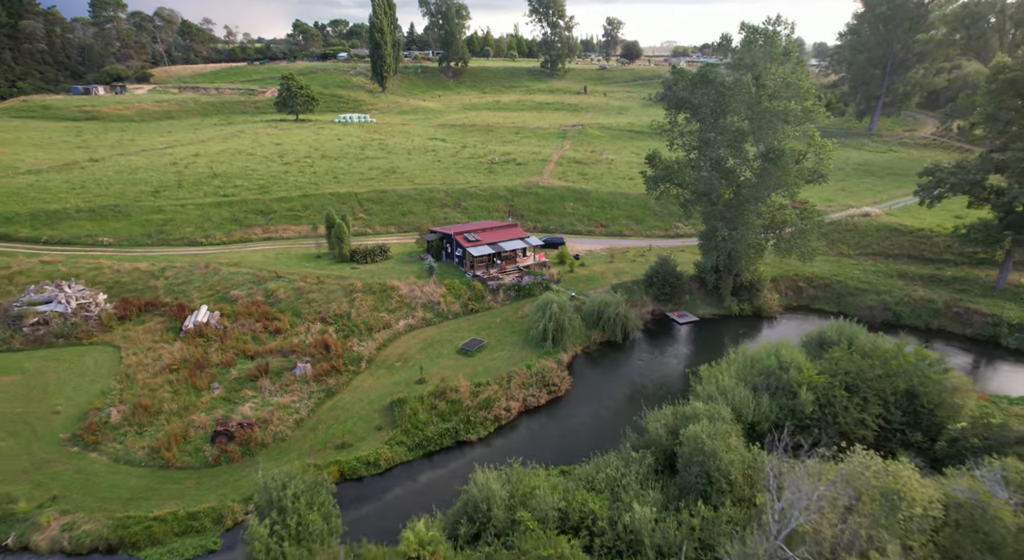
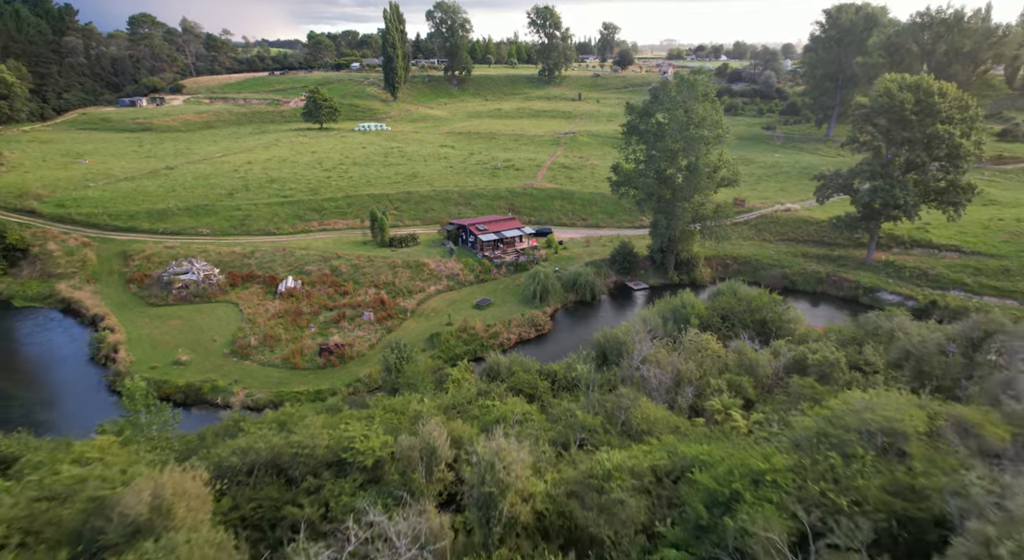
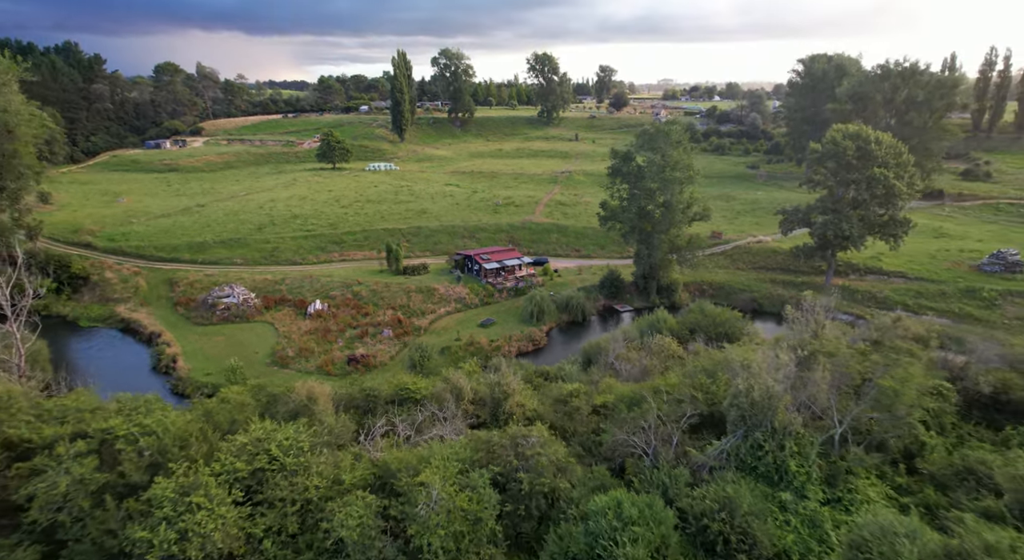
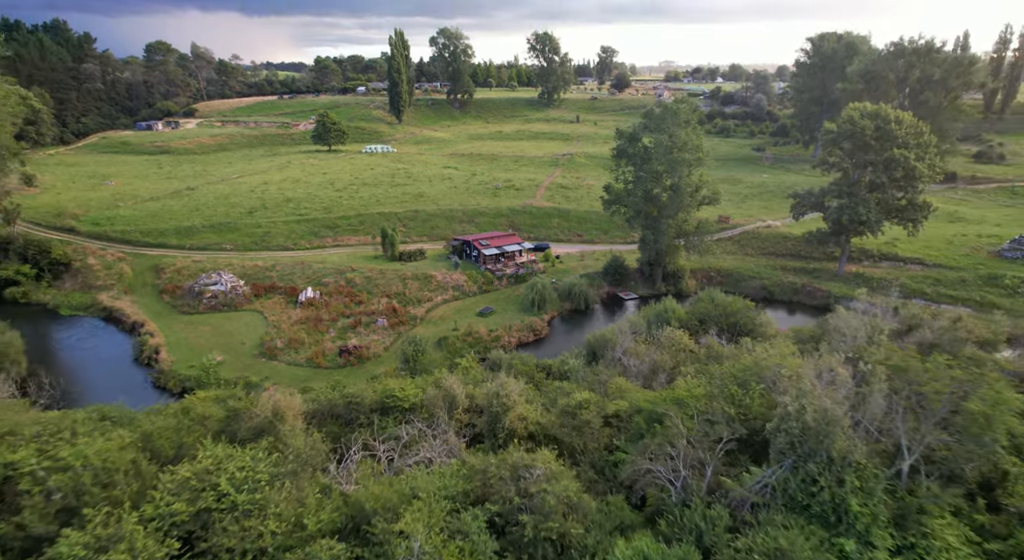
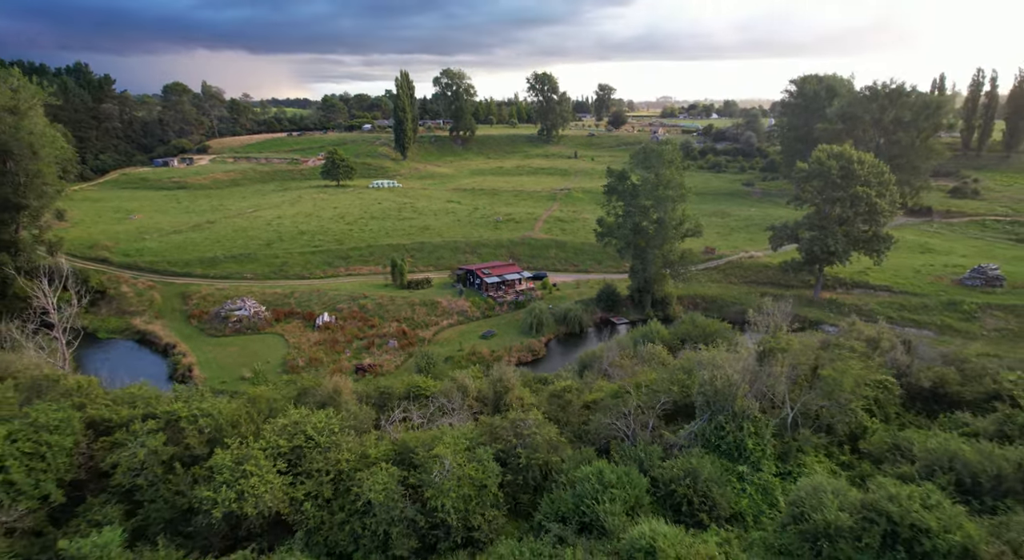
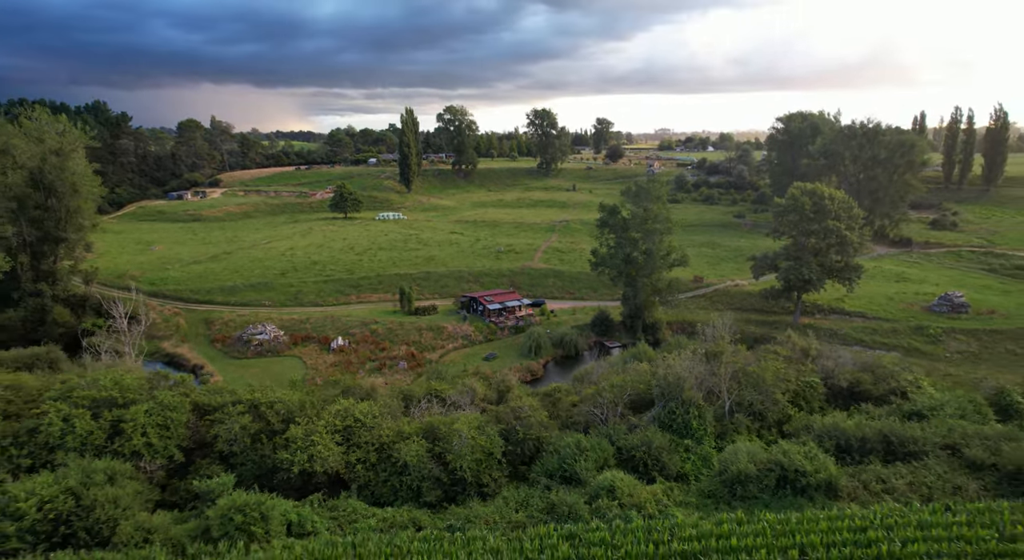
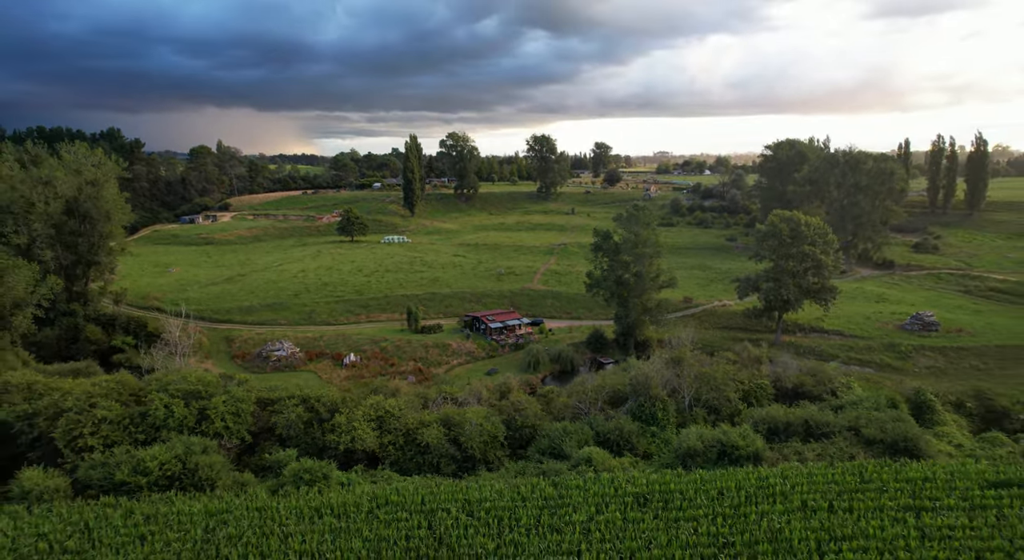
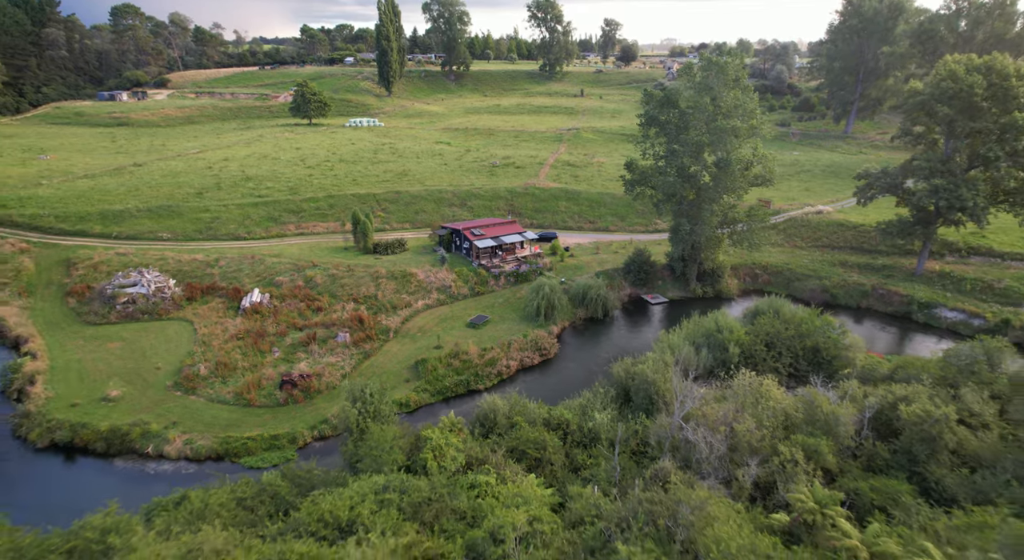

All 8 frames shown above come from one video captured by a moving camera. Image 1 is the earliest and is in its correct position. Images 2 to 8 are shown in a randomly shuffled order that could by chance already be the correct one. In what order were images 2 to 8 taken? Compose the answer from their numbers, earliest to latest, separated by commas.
8, 2, 4, 3, 5, 6, 7
